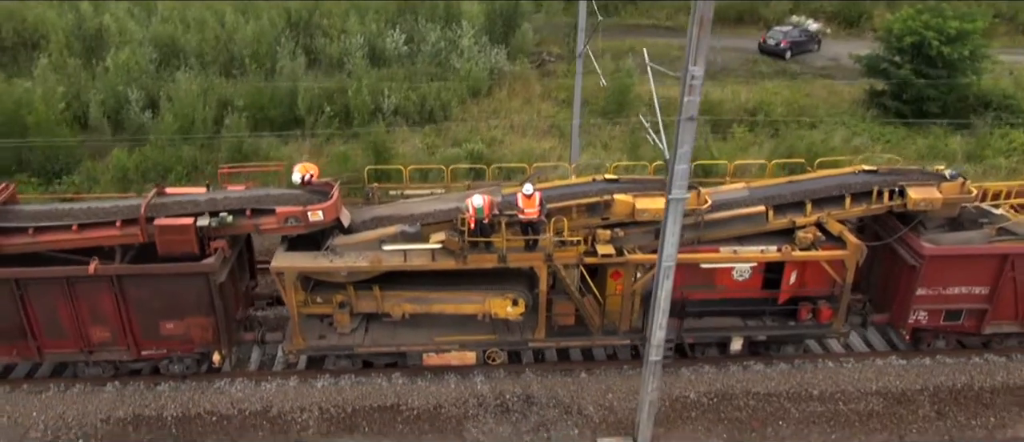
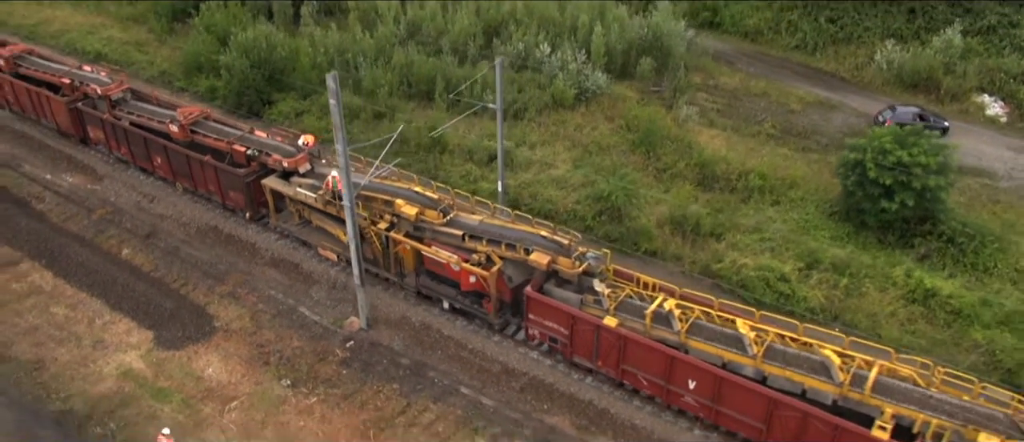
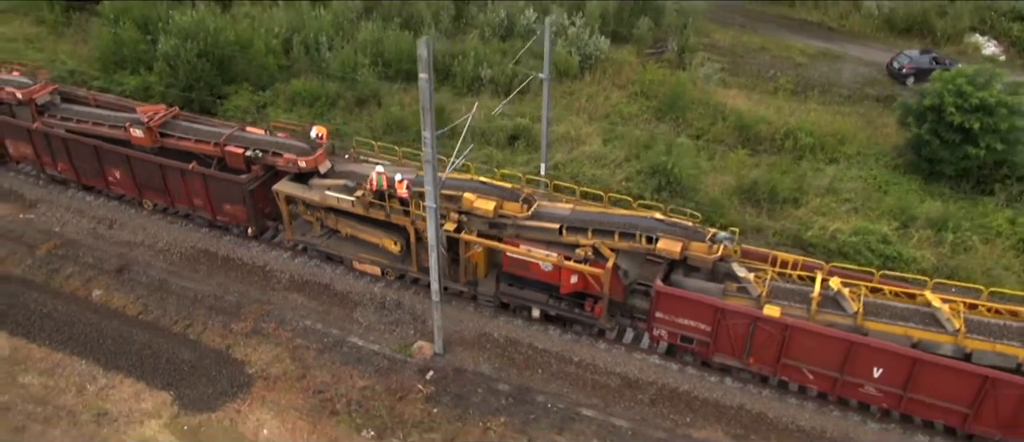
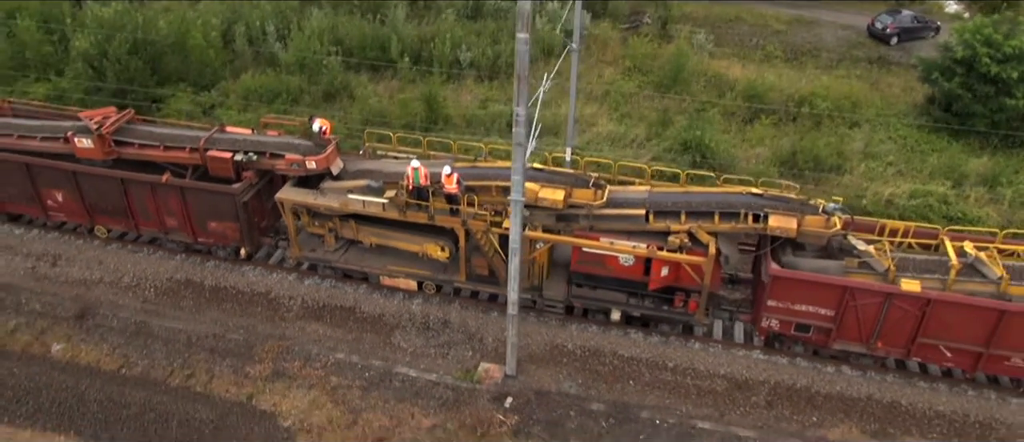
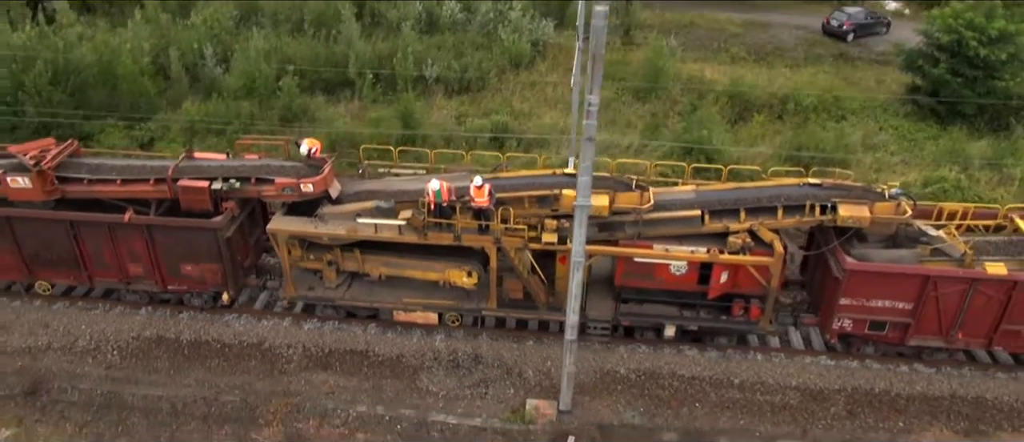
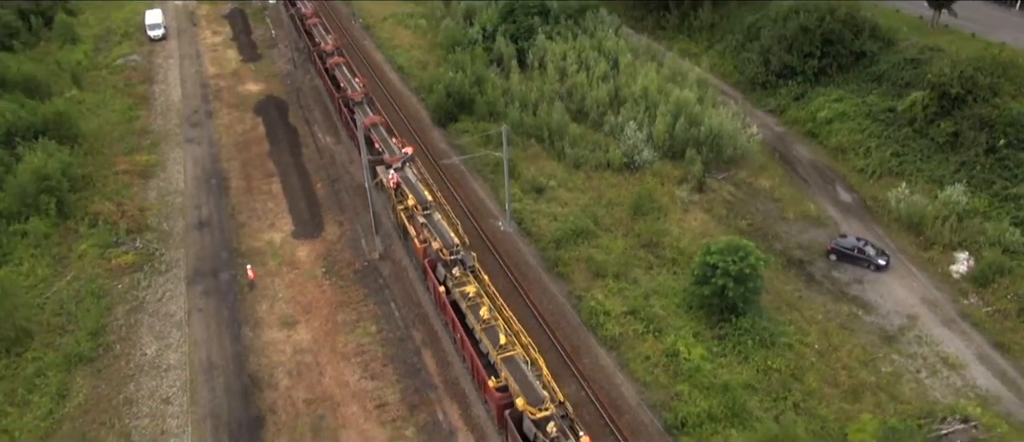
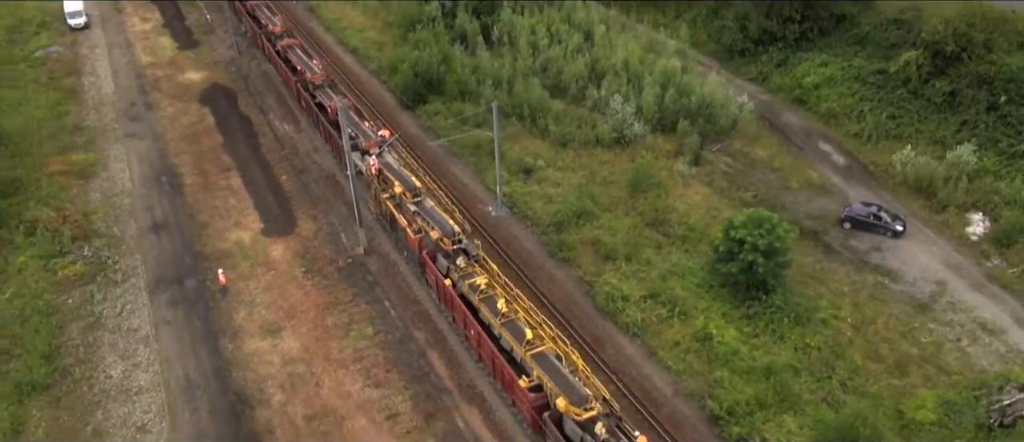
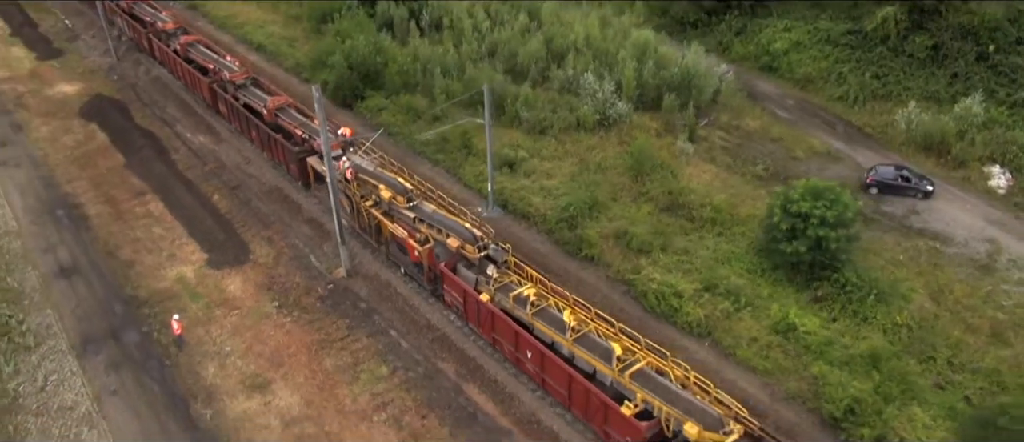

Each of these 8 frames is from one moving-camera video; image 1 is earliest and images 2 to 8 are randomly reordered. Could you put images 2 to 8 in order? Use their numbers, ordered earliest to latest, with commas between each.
5, 4, 3, 2, 8, 7, 6
